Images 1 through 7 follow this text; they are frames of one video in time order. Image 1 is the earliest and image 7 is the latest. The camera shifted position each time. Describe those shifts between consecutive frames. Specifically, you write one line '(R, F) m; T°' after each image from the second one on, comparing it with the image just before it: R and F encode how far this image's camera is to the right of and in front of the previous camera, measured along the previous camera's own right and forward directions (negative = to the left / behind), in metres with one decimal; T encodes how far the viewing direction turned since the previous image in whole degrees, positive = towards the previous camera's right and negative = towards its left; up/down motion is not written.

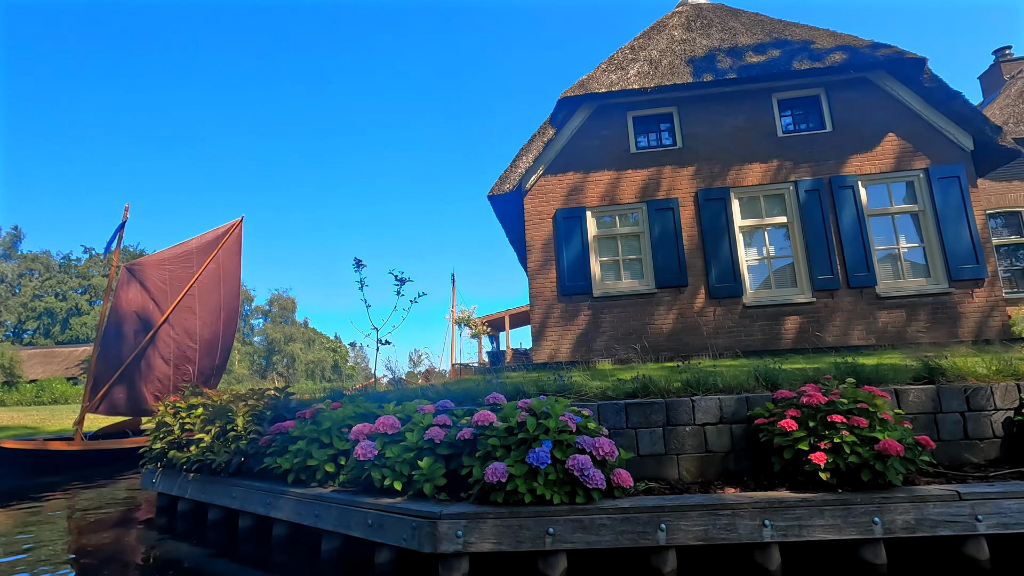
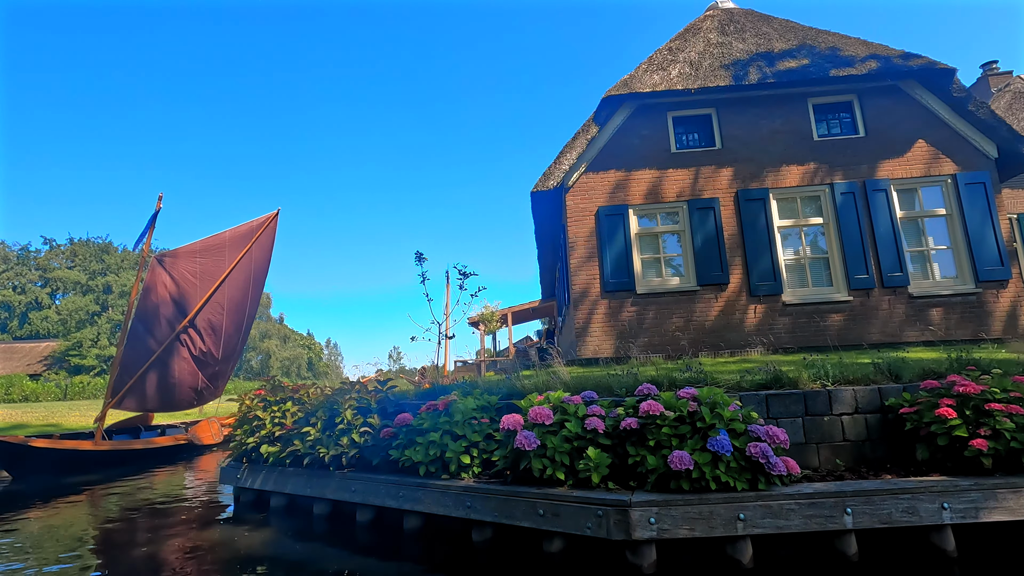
(-1.2, 0.0) m; +3°
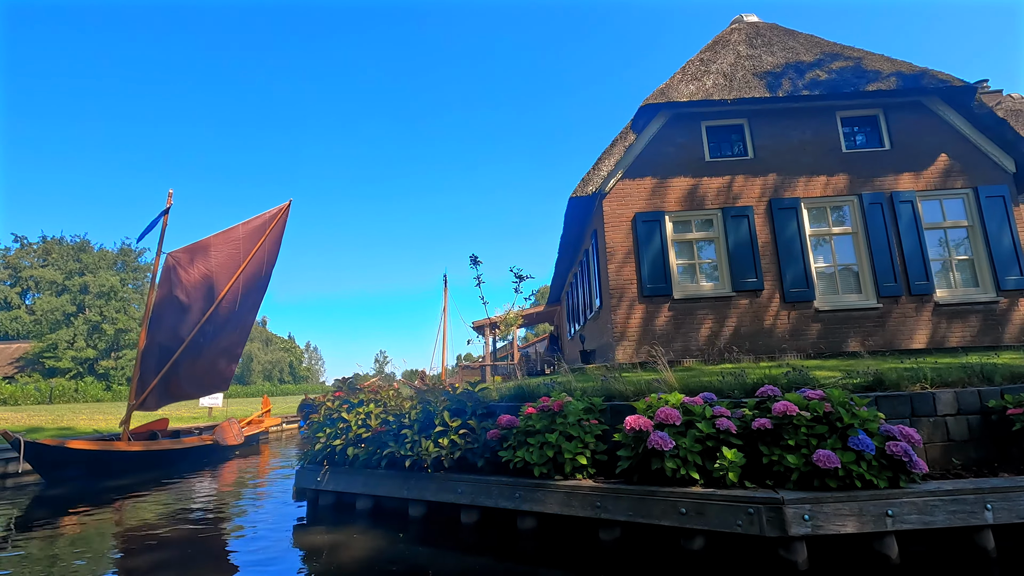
(-1.0, 0.0) m; +2°
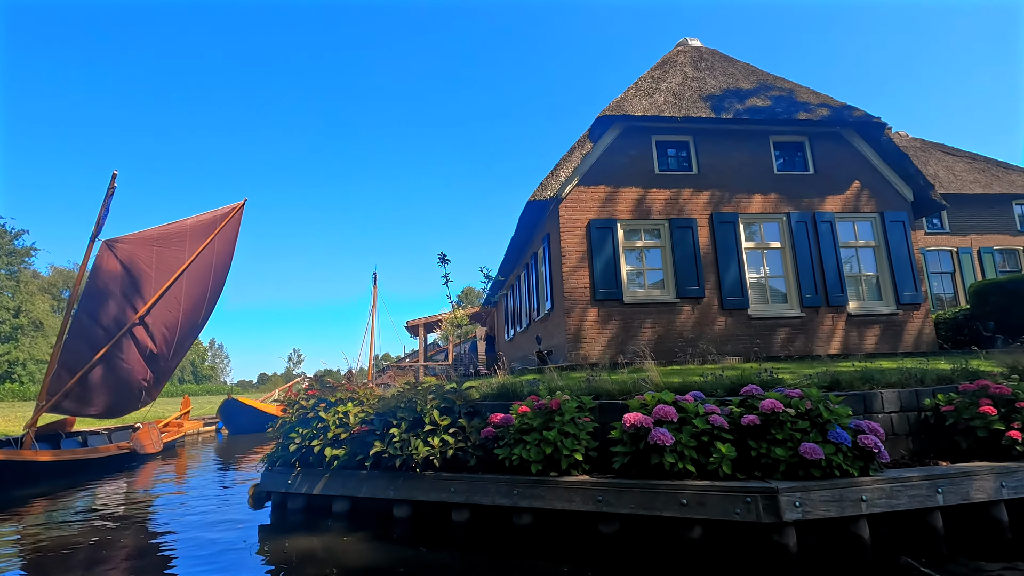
(-0.6, 0.0) m; +9°
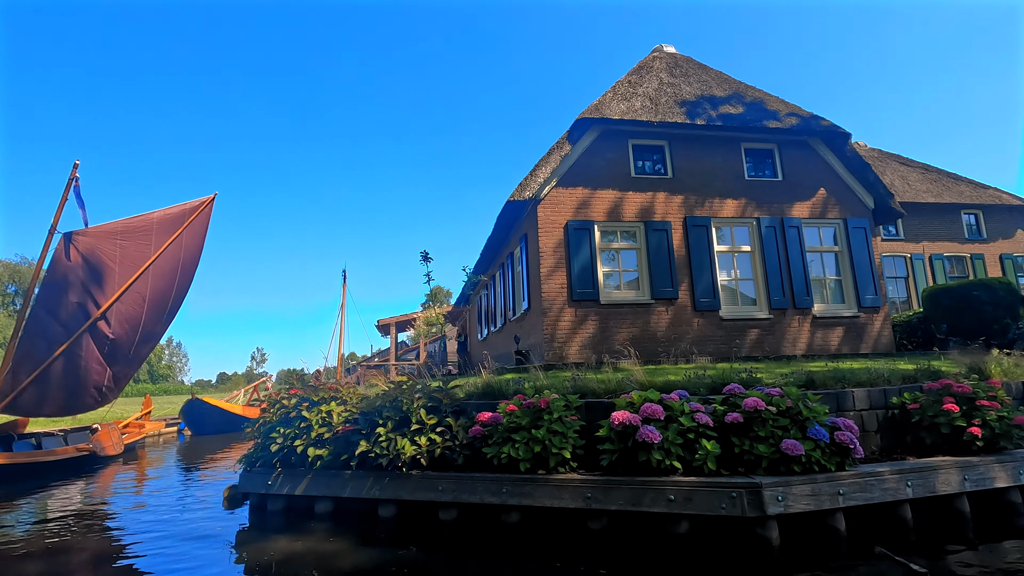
(-0.2, 0.0) m; +3°
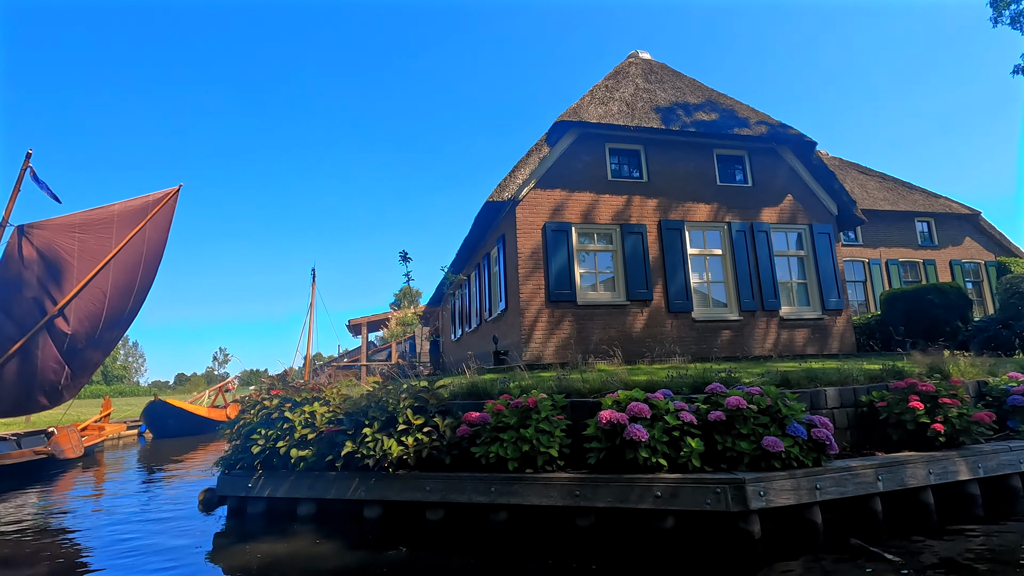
(-0.1, 0.0) m; +3°
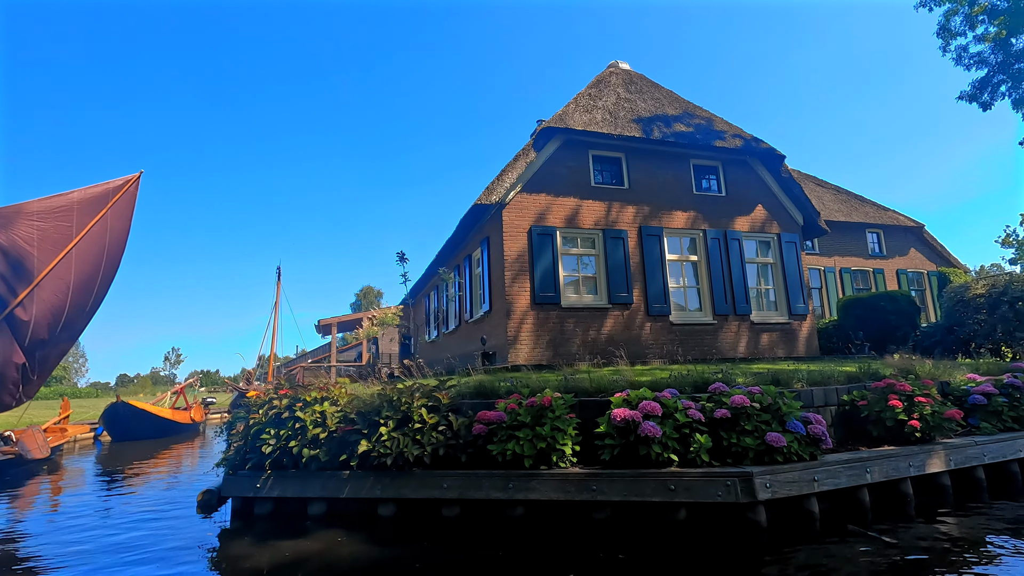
(-0.4, -0.1) m; +4°
